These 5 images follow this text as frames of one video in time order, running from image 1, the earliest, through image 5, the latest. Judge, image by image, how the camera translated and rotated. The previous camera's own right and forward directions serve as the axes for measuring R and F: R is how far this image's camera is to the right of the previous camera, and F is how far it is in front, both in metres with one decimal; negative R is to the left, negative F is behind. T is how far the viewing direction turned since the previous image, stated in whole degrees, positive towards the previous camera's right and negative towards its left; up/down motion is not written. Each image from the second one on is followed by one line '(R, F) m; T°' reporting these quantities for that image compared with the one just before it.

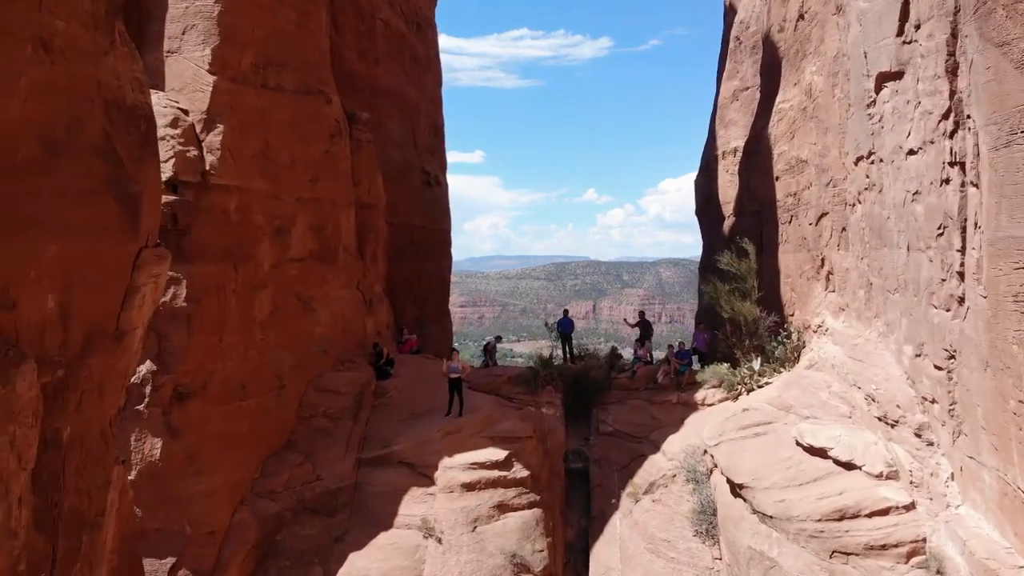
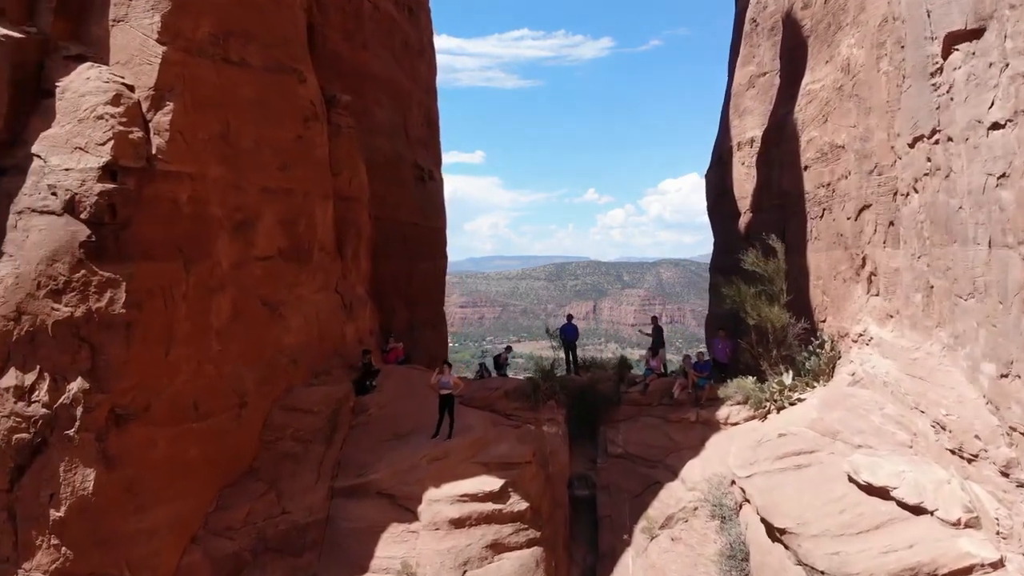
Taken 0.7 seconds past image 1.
(+0.1, +1.3) m; 0°
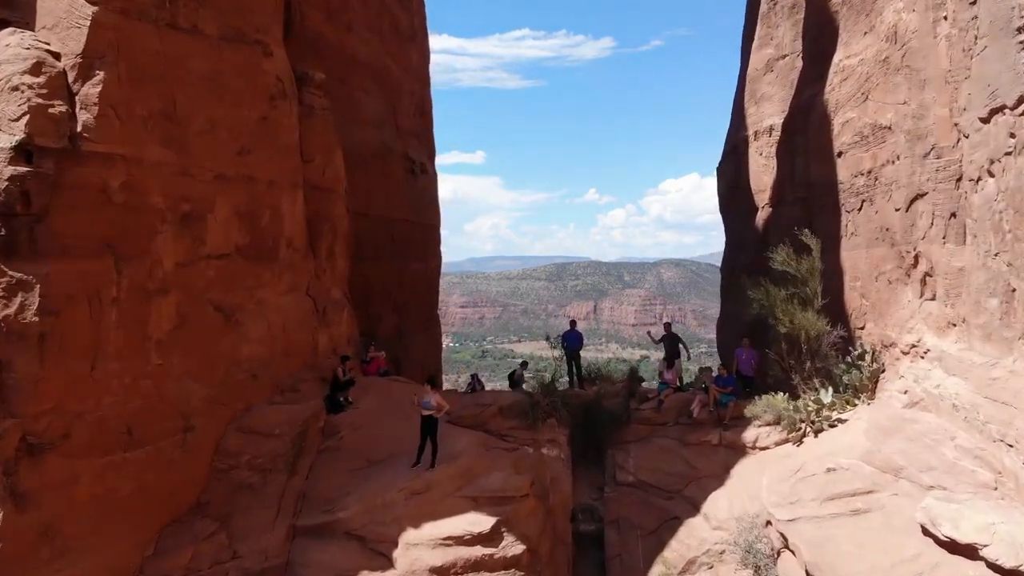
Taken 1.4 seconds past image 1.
(+0.1, +1.2) m; 0°
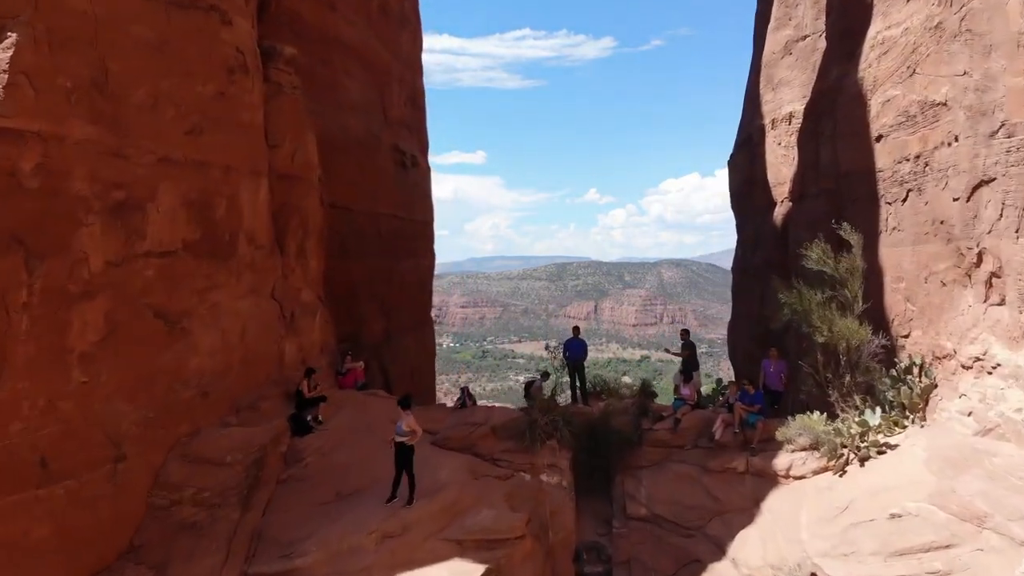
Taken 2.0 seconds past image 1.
(+0.1, +1.1) m; 0°
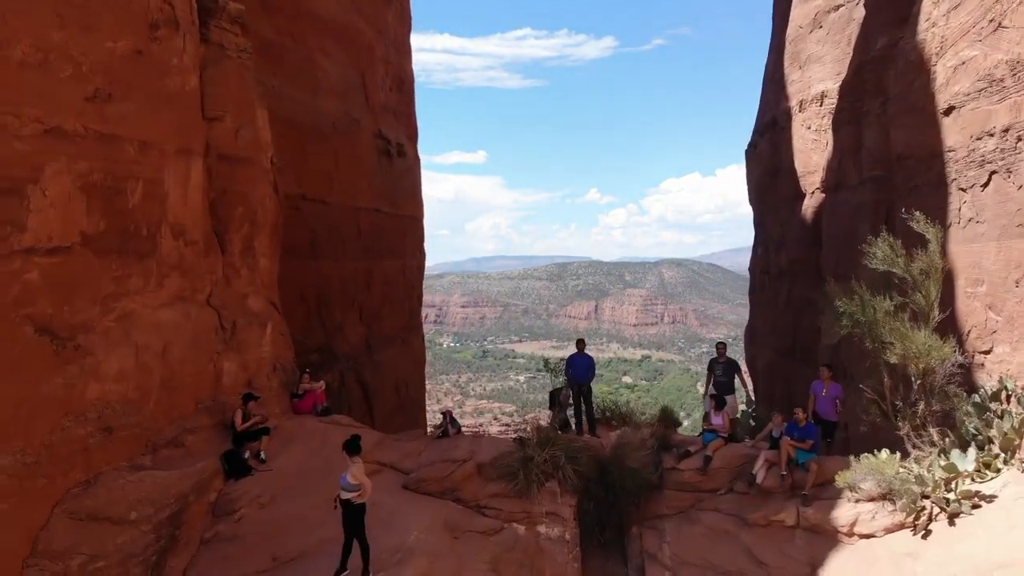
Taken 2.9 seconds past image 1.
(+0.2, +1.5) m; 0°
